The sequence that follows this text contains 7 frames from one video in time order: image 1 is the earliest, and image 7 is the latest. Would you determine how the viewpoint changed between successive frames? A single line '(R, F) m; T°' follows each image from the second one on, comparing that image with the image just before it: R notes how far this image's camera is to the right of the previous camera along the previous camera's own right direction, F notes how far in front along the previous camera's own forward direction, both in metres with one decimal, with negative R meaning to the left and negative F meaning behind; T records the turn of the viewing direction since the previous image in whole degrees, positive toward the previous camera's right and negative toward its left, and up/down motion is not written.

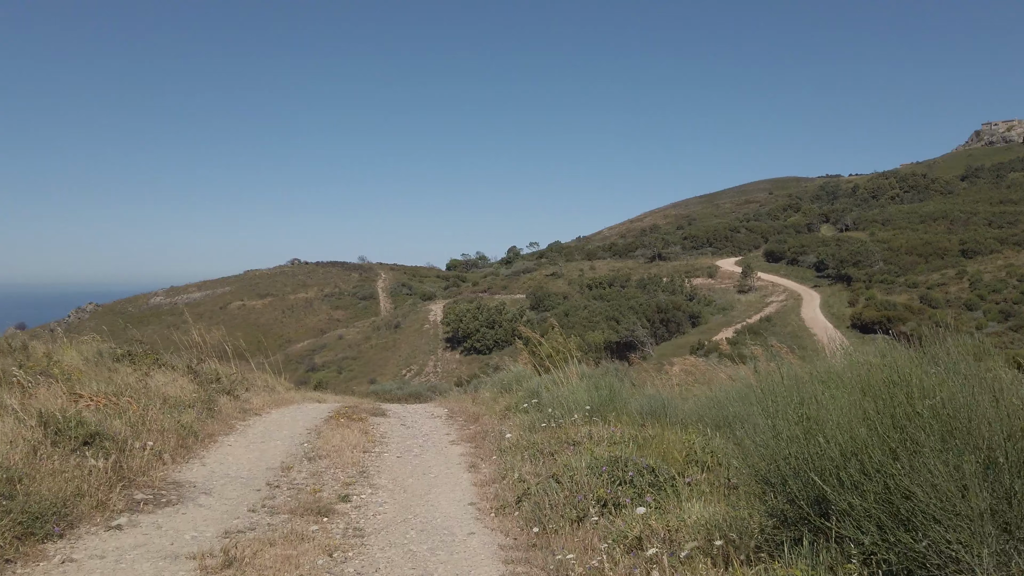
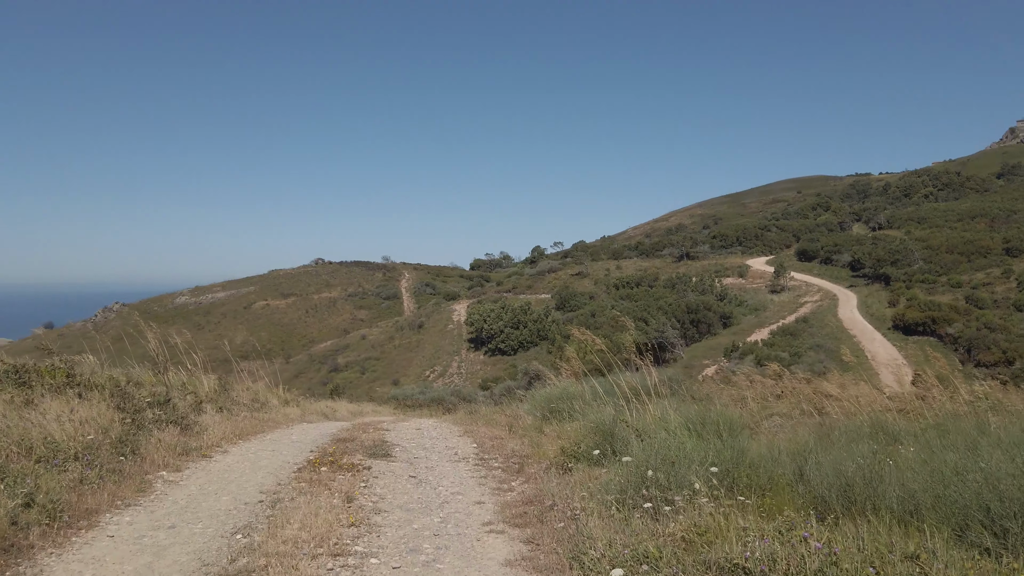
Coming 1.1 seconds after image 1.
(-0.2, +1.6) m; -3°
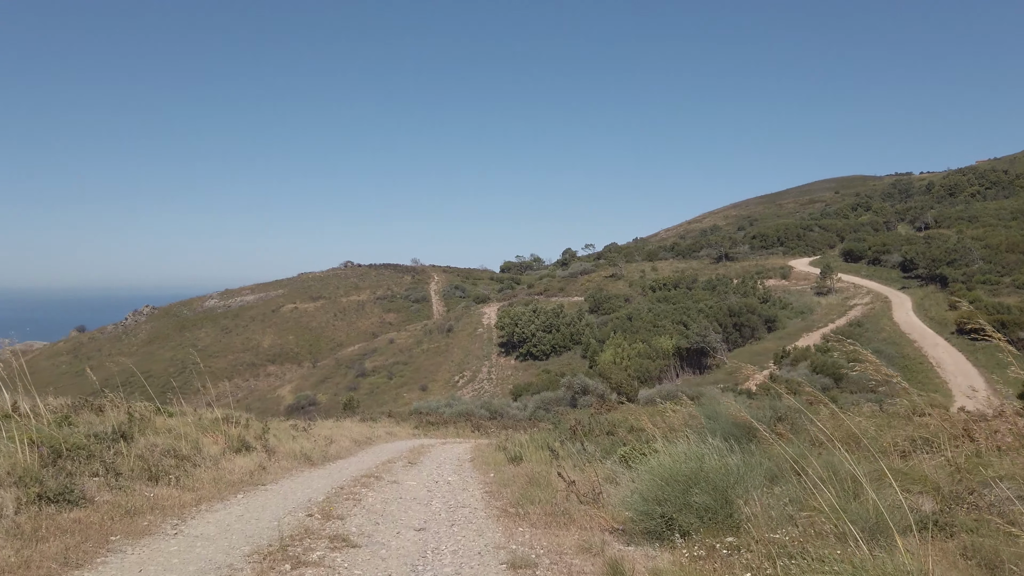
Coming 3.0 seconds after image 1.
(-0.3, +2.6) m; -3°
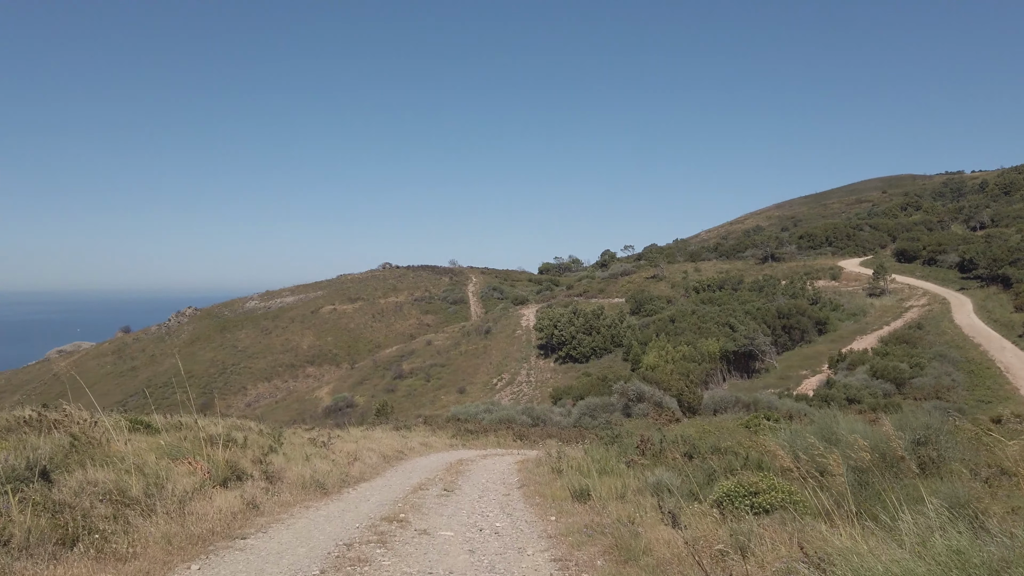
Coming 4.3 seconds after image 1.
(-0.2, +1.4) m; -4°
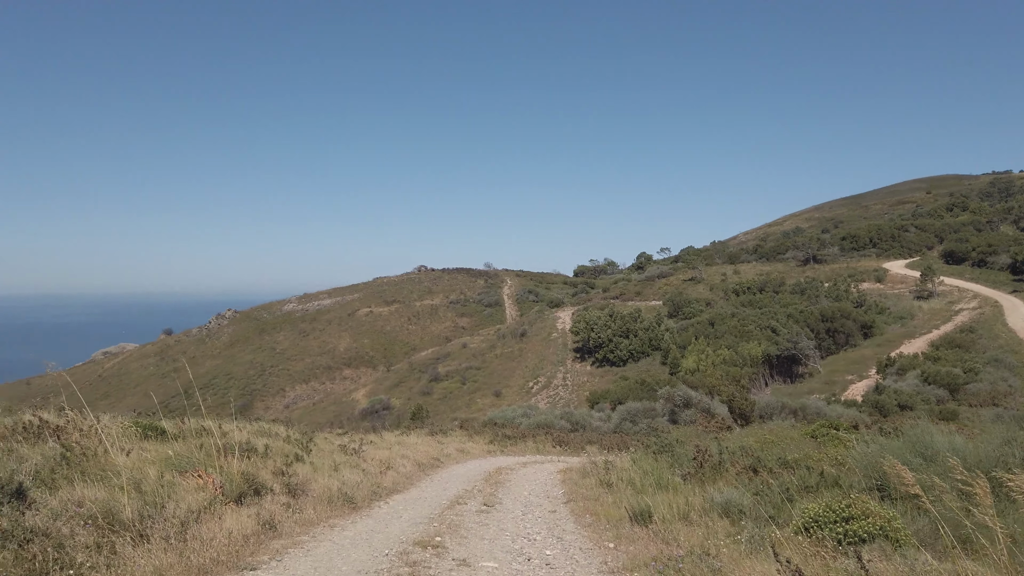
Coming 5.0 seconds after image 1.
(-0.1, +0.6) m; -4°
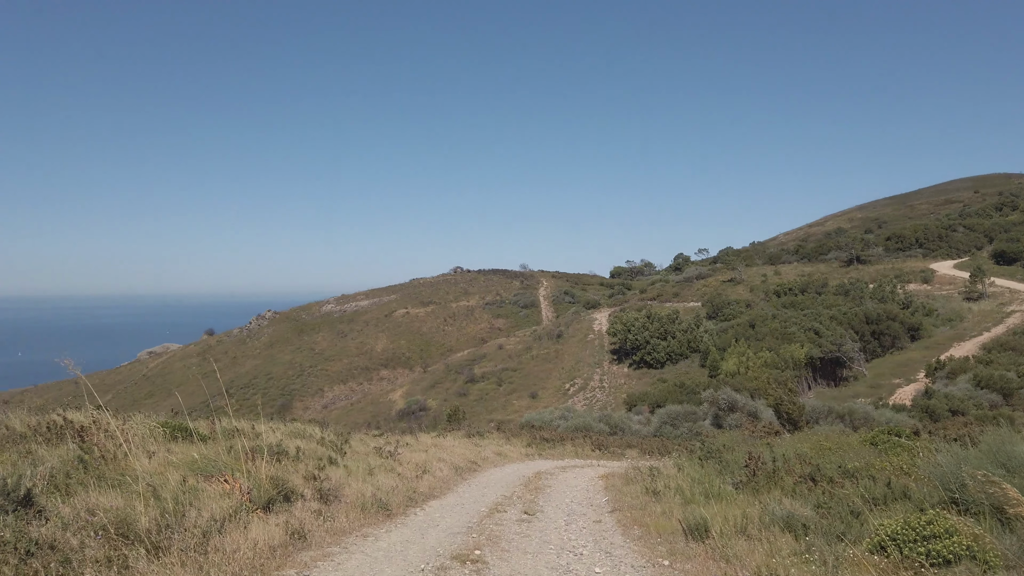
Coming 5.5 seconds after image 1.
(-0.1, +0.3) m; -4°
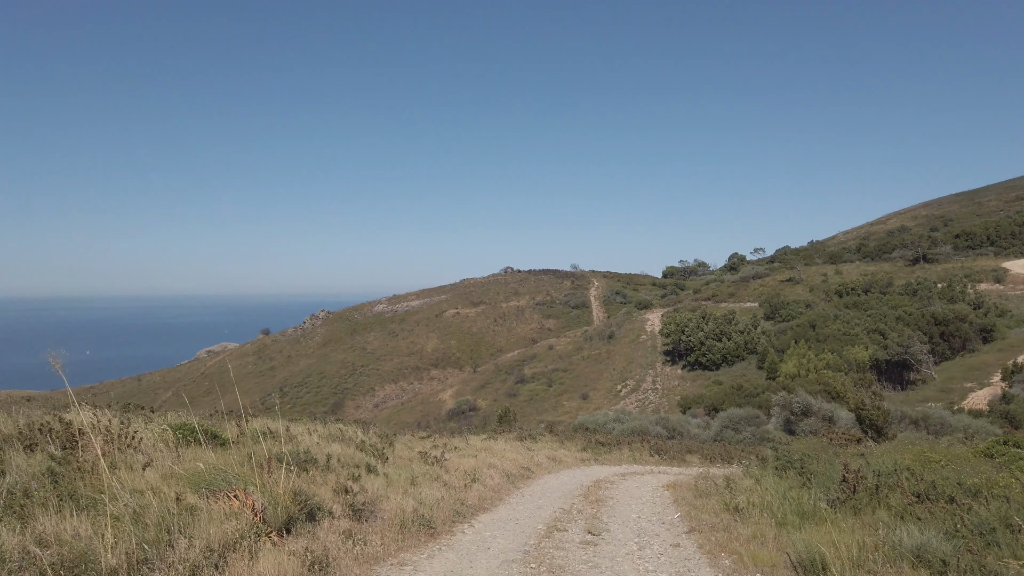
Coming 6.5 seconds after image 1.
(-0.1, +0.7) m; -5°
